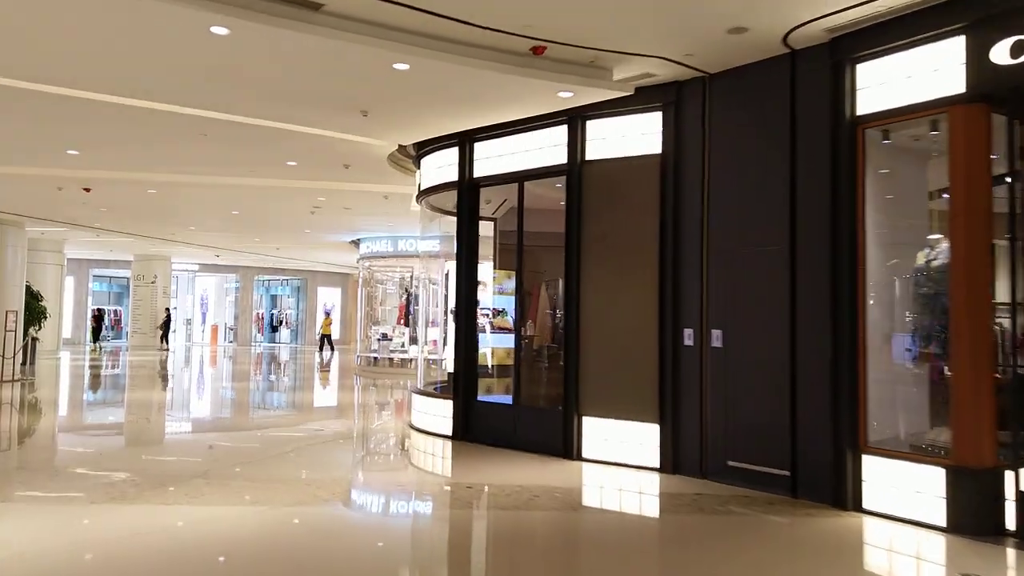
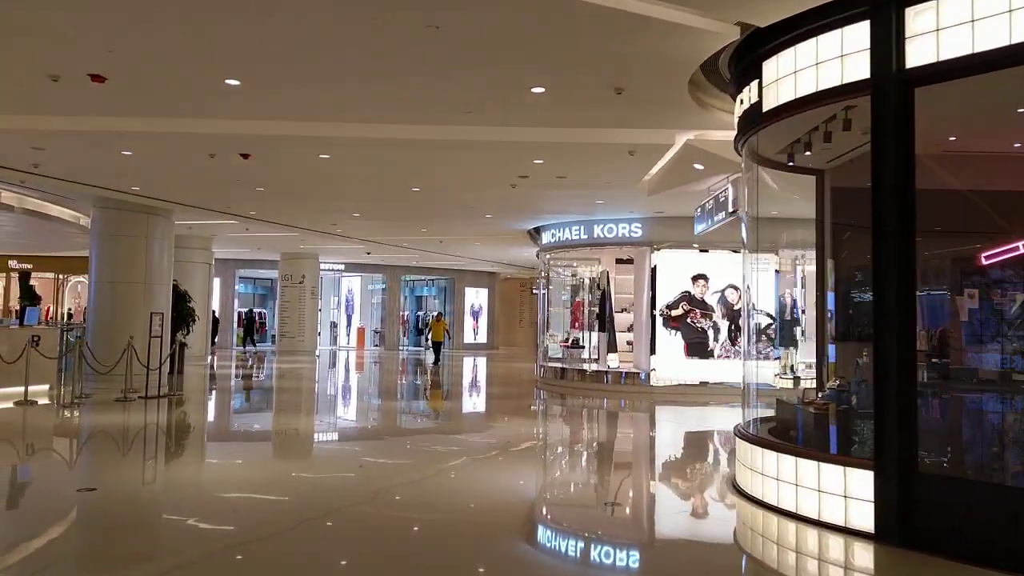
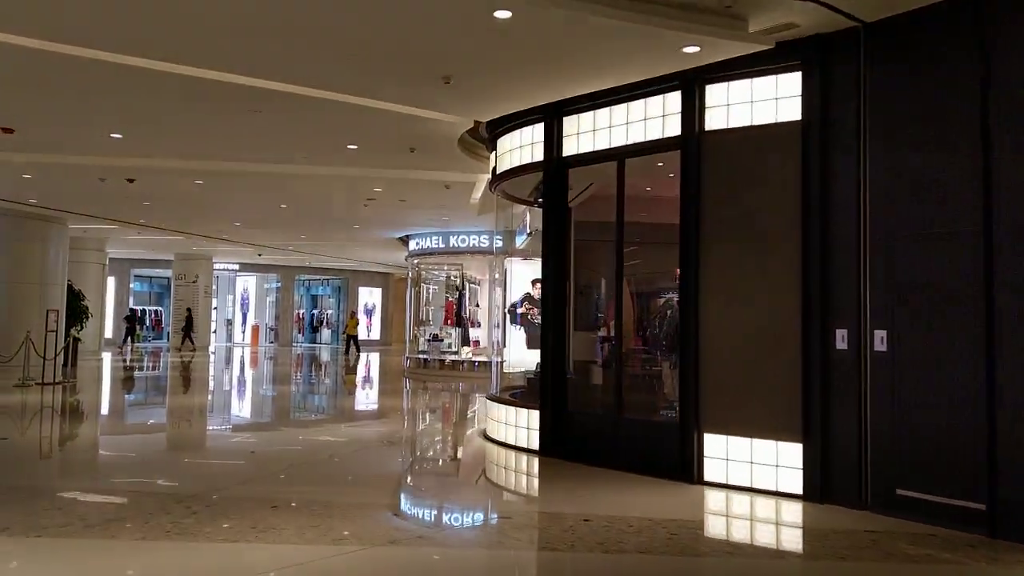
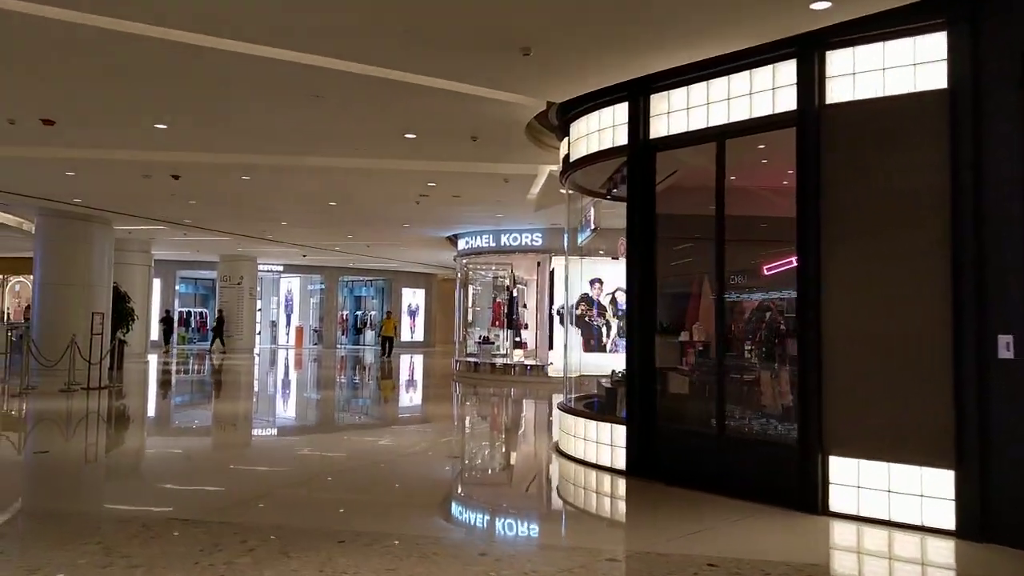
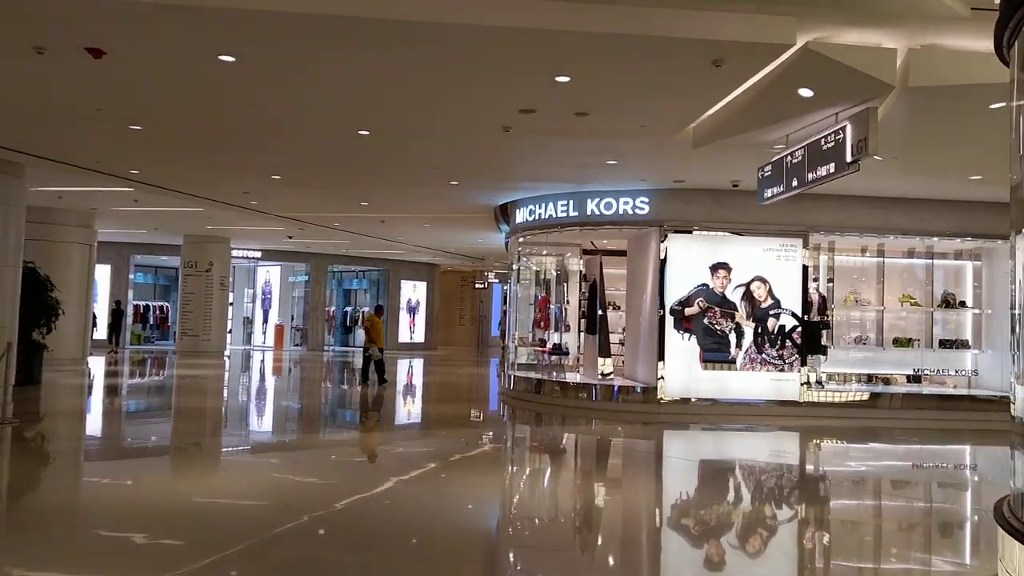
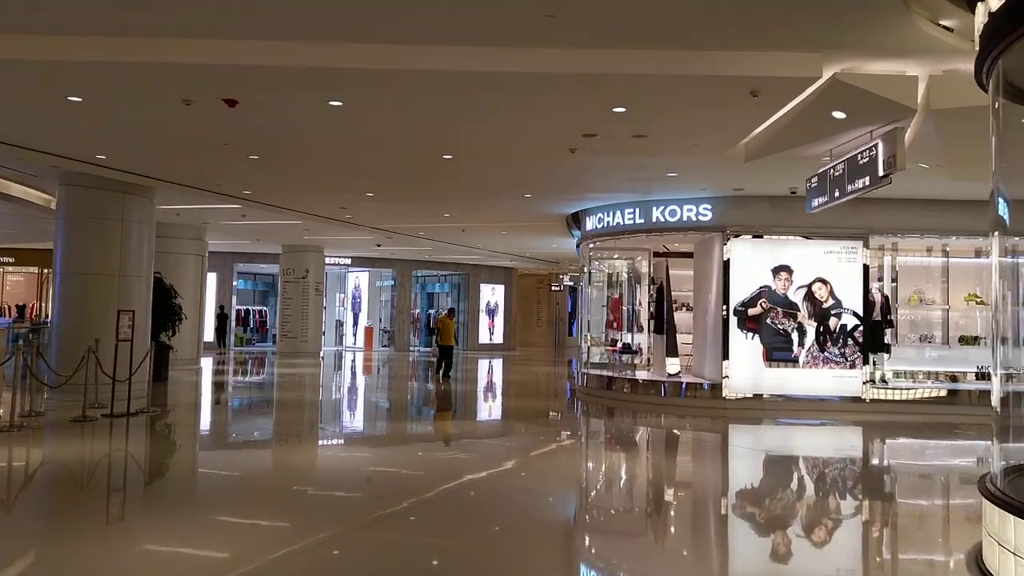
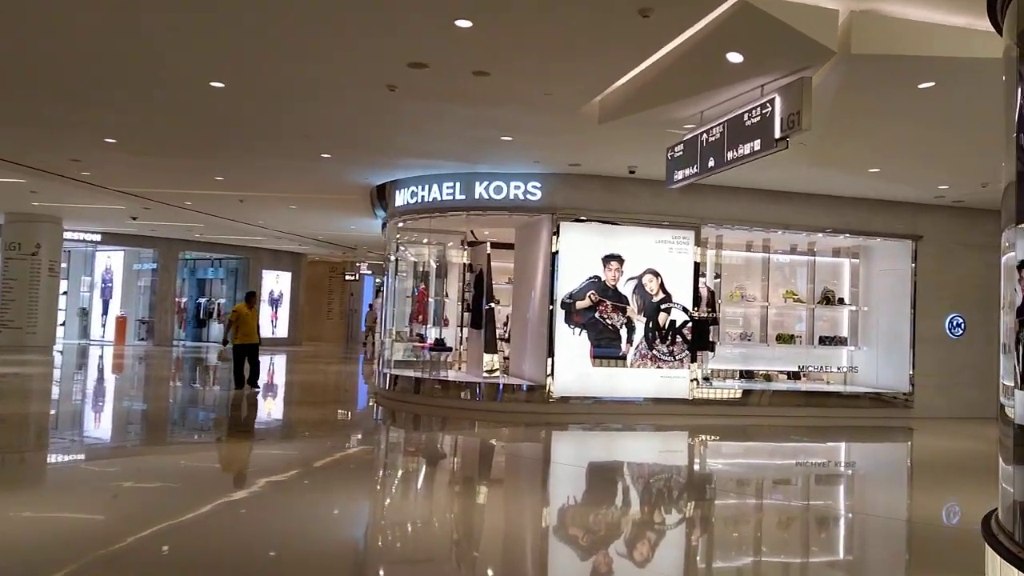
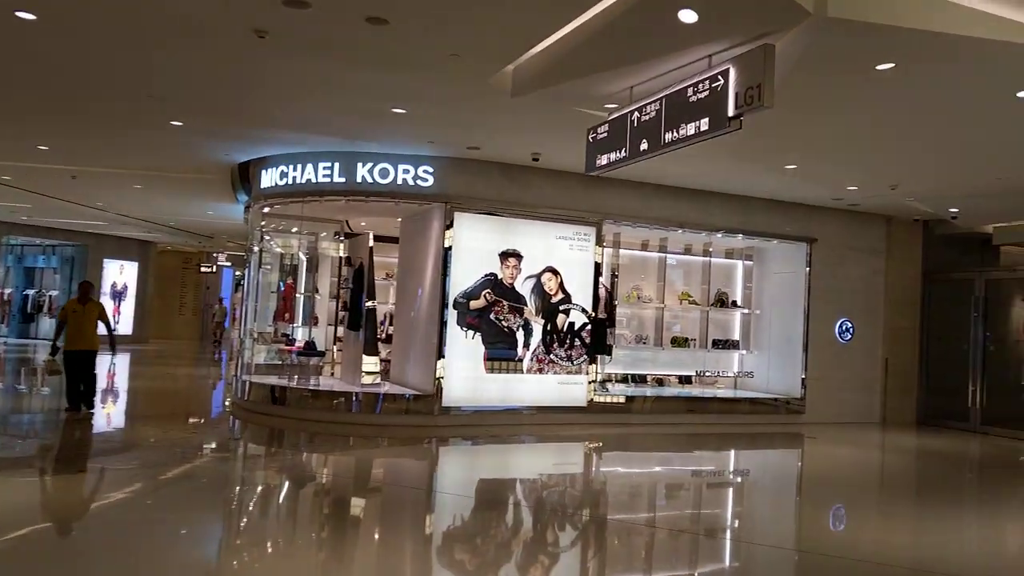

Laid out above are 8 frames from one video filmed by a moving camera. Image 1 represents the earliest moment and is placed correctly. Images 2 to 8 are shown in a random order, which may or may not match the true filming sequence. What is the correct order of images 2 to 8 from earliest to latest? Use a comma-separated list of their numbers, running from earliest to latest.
3, 4, 2, 6, 5, 7, 8
